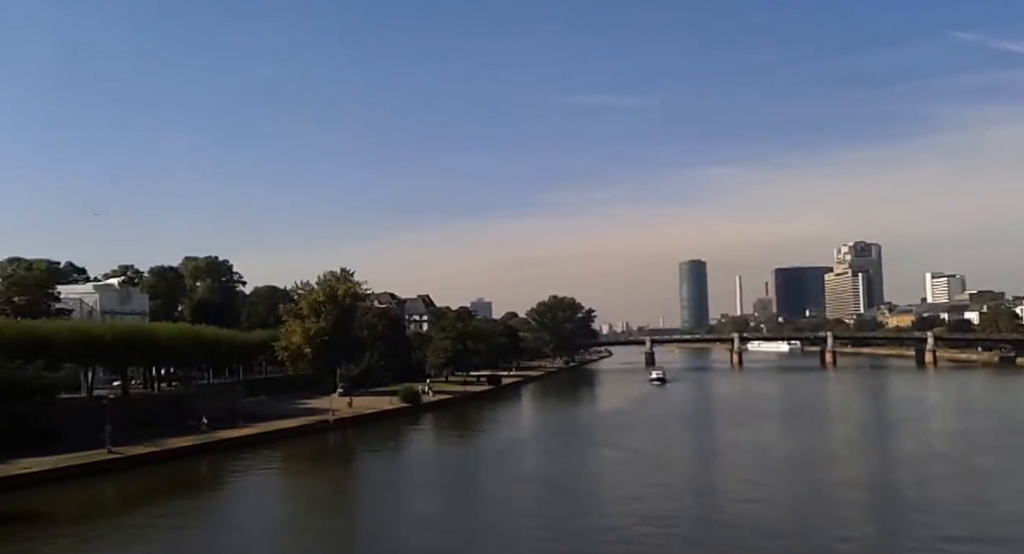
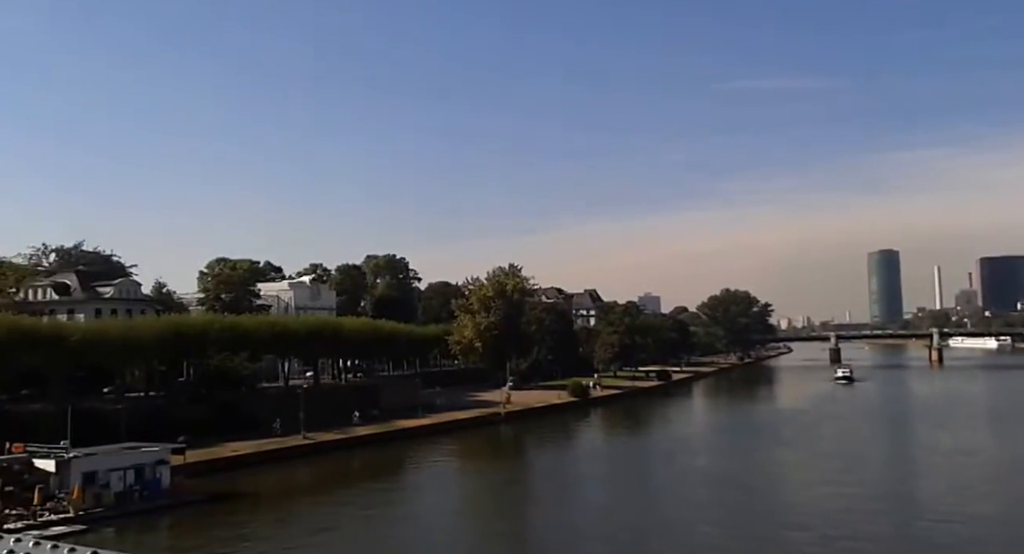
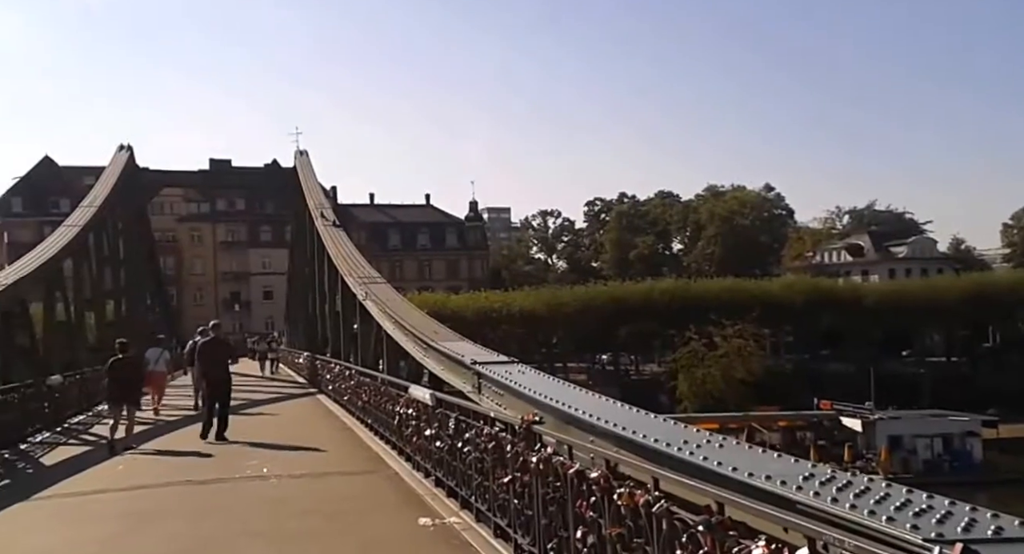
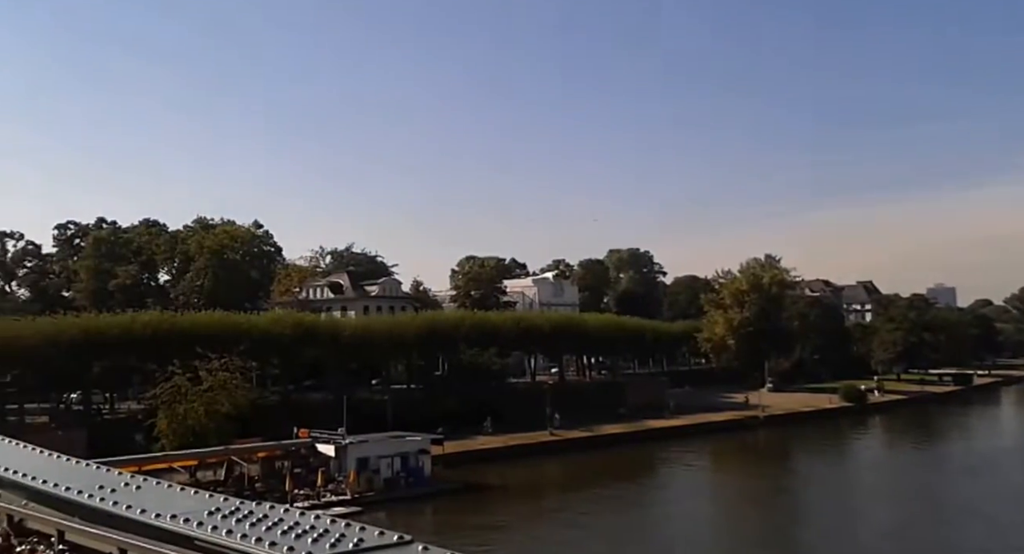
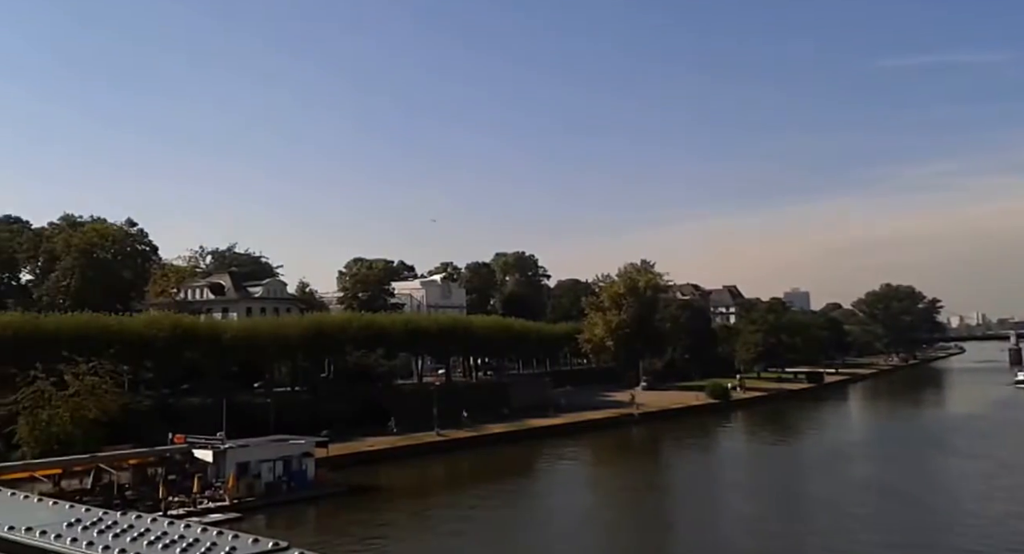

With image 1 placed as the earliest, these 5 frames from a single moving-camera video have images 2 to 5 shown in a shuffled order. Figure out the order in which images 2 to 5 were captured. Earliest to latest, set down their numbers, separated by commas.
2, 5, 4, 3
